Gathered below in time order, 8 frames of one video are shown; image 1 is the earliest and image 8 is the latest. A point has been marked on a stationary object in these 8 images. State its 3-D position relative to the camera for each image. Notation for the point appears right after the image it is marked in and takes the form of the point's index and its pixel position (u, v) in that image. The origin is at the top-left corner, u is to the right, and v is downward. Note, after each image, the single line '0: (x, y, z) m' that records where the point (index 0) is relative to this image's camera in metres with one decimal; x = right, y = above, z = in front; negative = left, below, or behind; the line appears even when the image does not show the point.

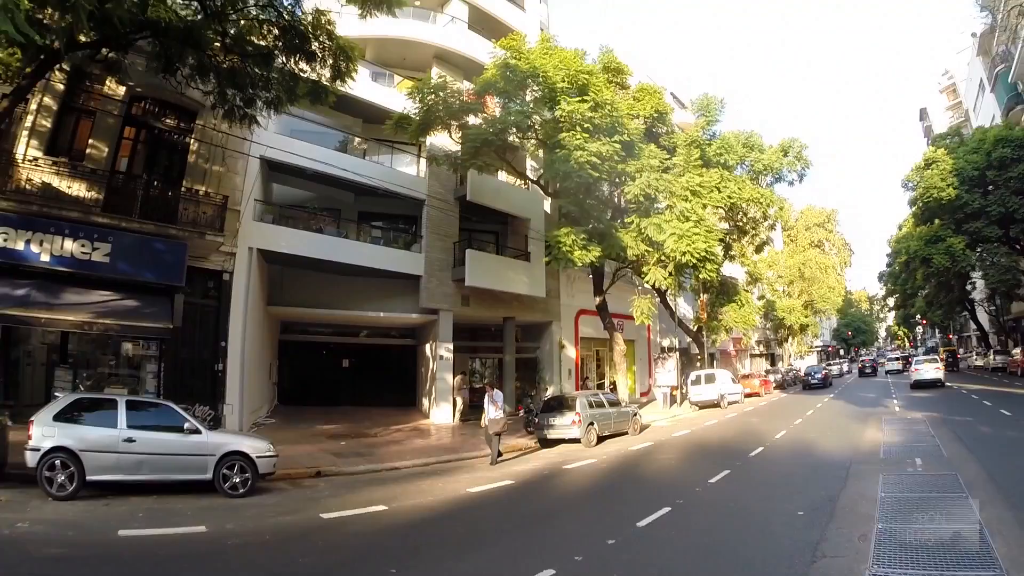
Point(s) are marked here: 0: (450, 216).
0: (-2.1, +2.2, +18.7) m
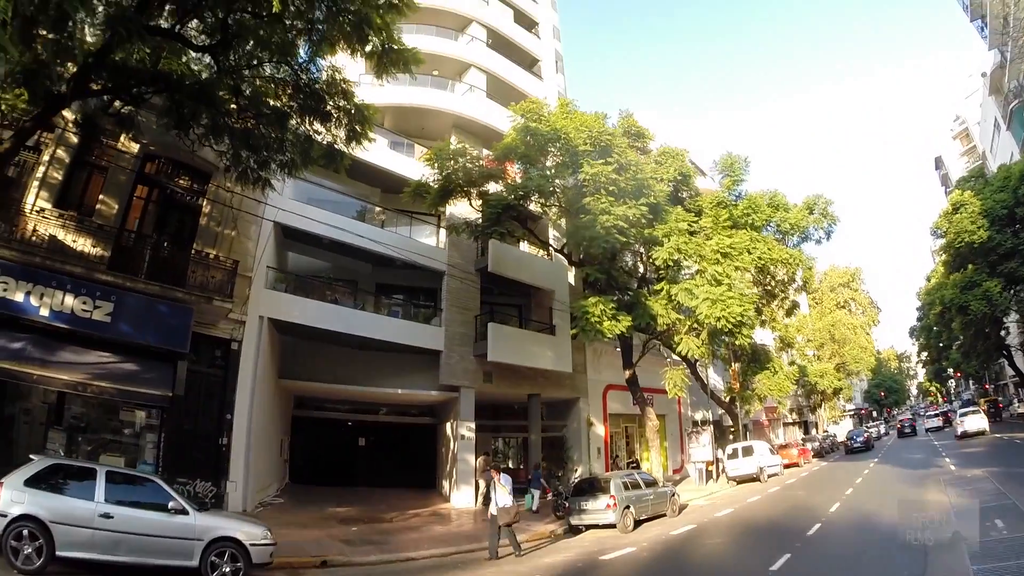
0: (-1.4, 0.0, +18.0) m
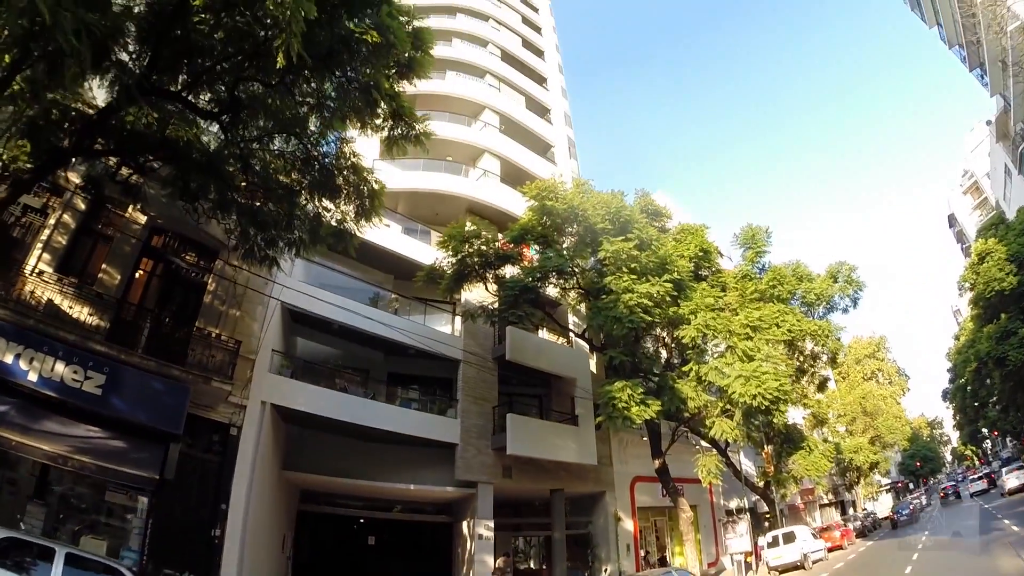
0: (-0.8, -2.7, +17.0) m
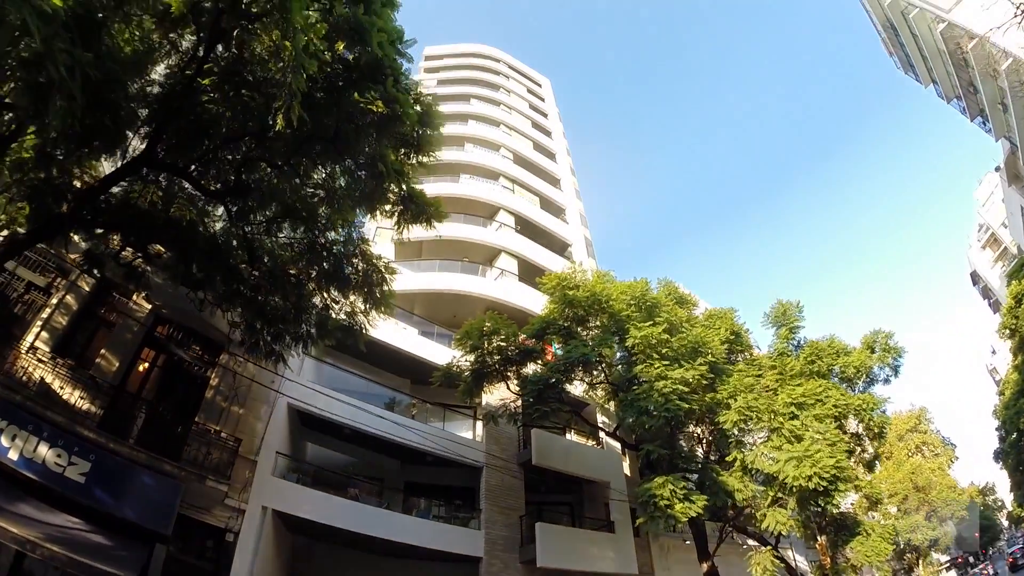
0: (0.0, -5.5, +15.7) m
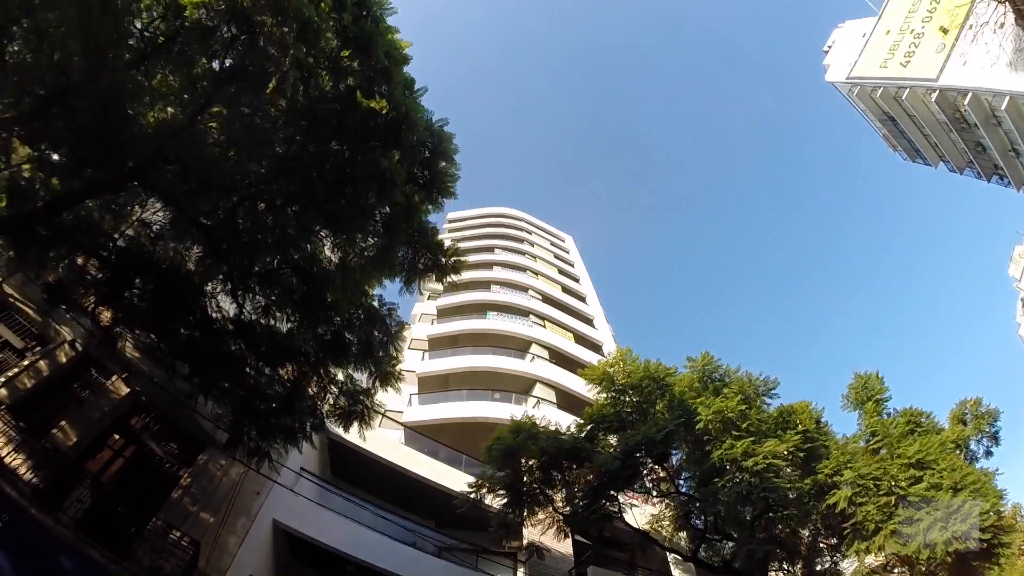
0: (+1.3, -7.7, +12.1) m
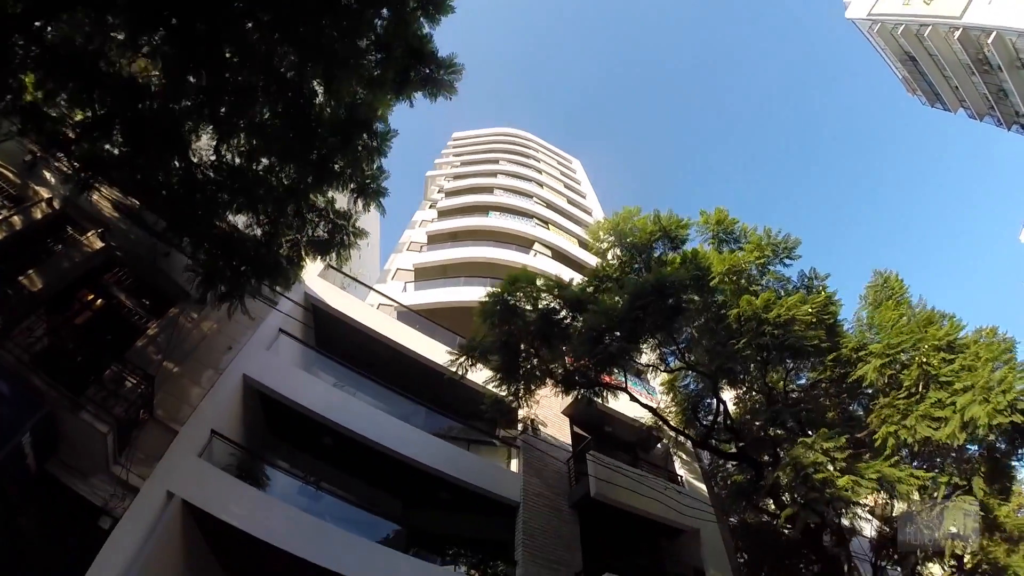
0: (+1.0, -5.0, +11.2) m
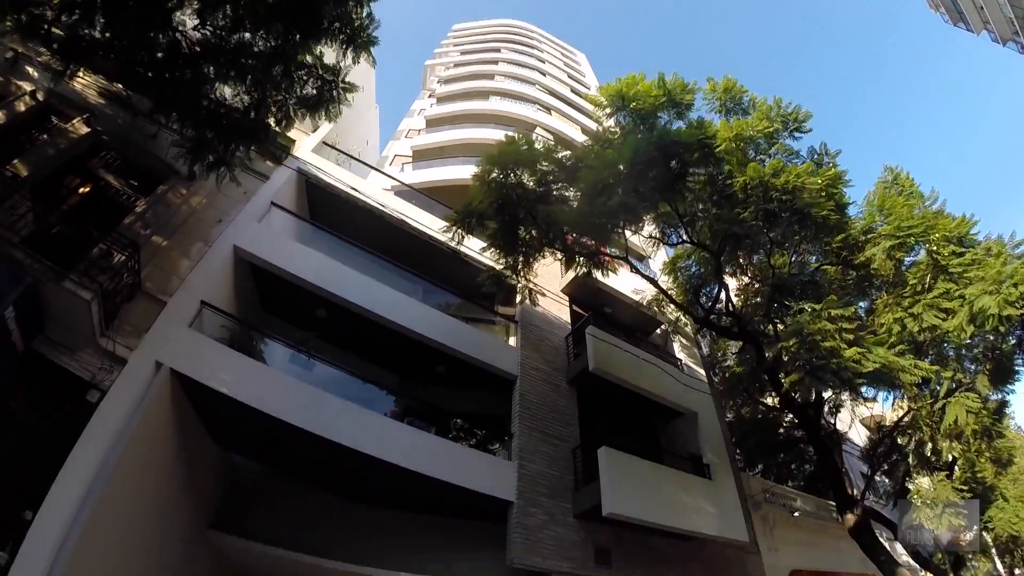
0: (+0.9, -2.6, +11.0) m
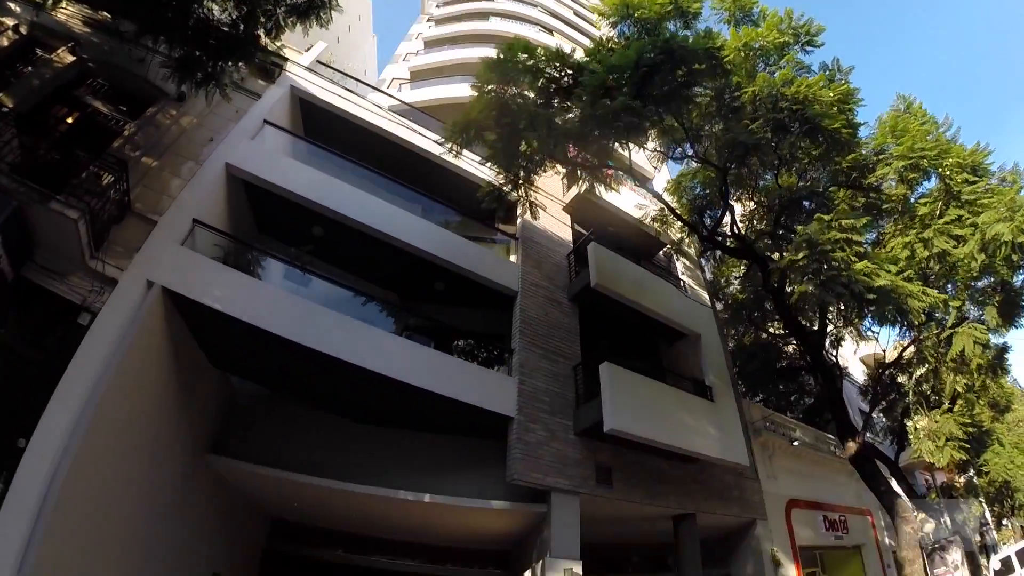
0: (+0.9, -1.0, +10.8) m
